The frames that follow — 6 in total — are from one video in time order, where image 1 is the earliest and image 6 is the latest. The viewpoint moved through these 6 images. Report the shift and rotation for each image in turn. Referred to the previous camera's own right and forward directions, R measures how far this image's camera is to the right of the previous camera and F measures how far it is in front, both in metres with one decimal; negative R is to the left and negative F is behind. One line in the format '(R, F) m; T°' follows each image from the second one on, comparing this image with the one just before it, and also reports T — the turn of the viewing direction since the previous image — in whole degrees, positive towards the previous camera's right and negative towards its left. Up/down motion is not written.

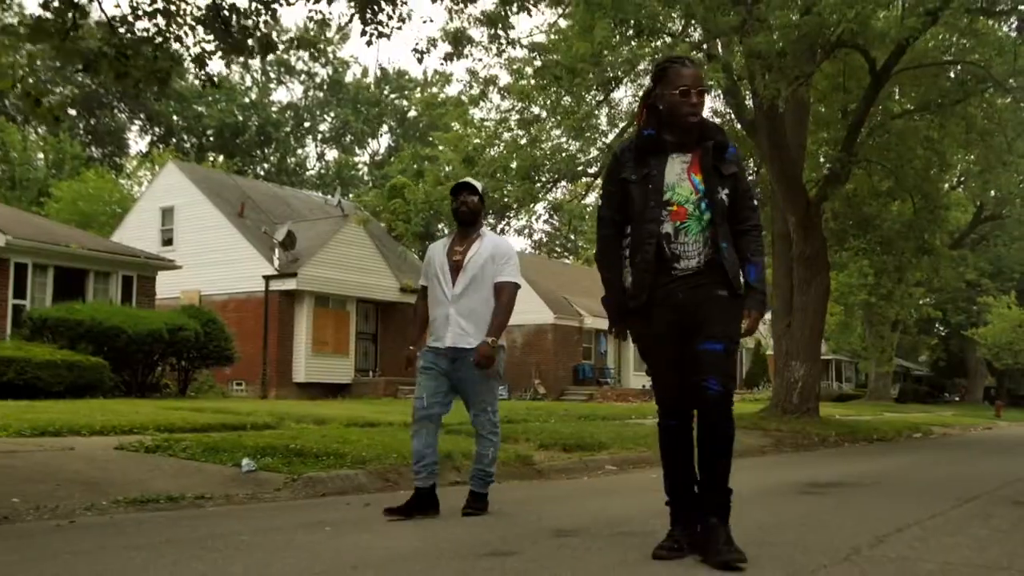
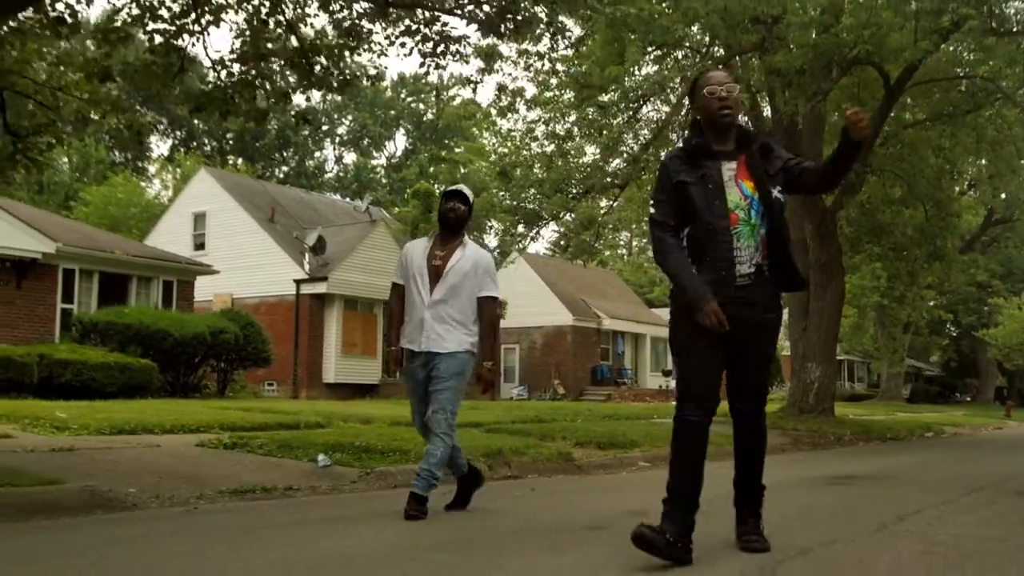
(-0.3, -0.8) m; -1°
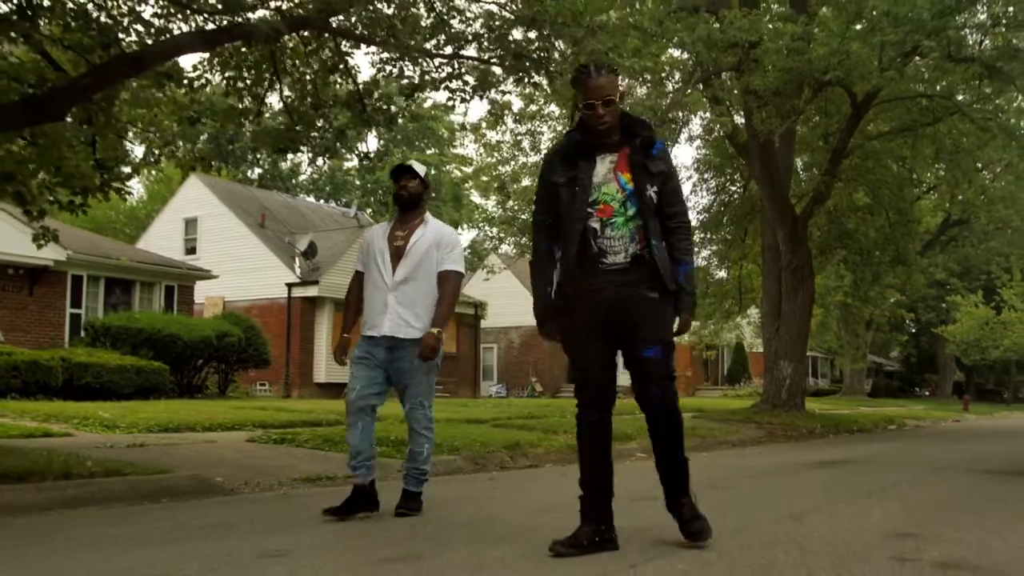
(-0.5, -1.2) m; +2°
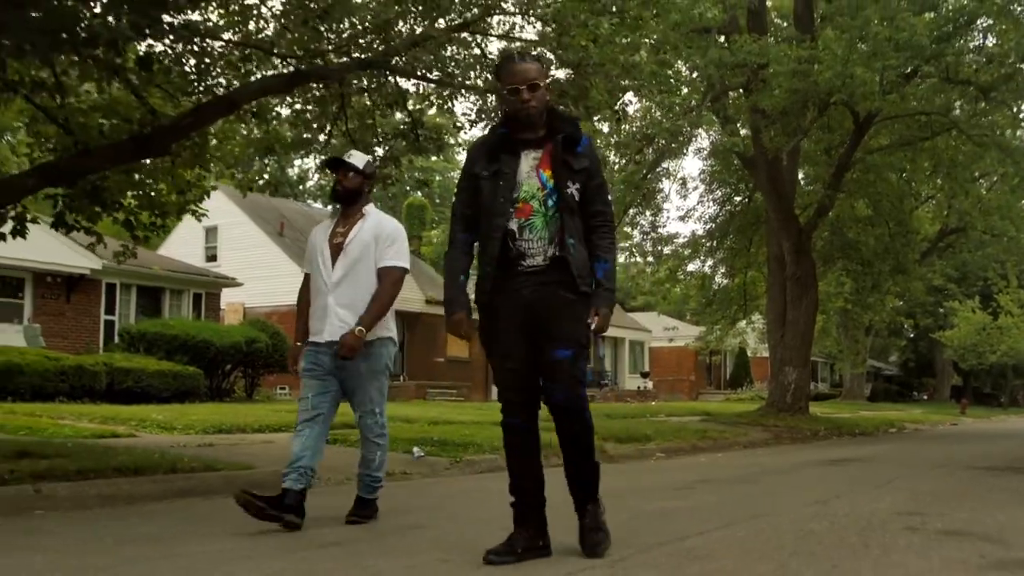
(-0.4, -0.9) m; 0°
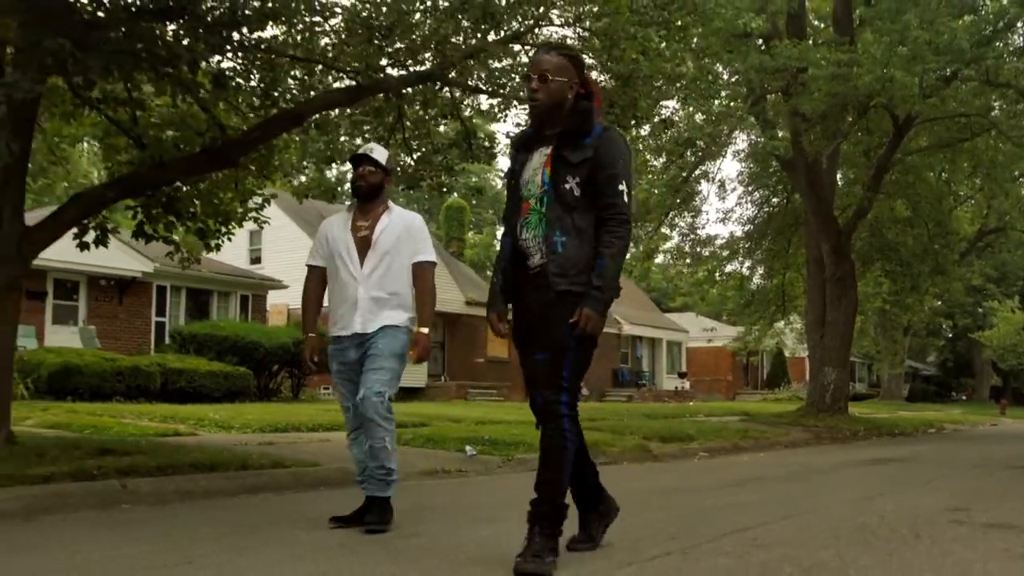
(-0.2, -0.3) m; -2°
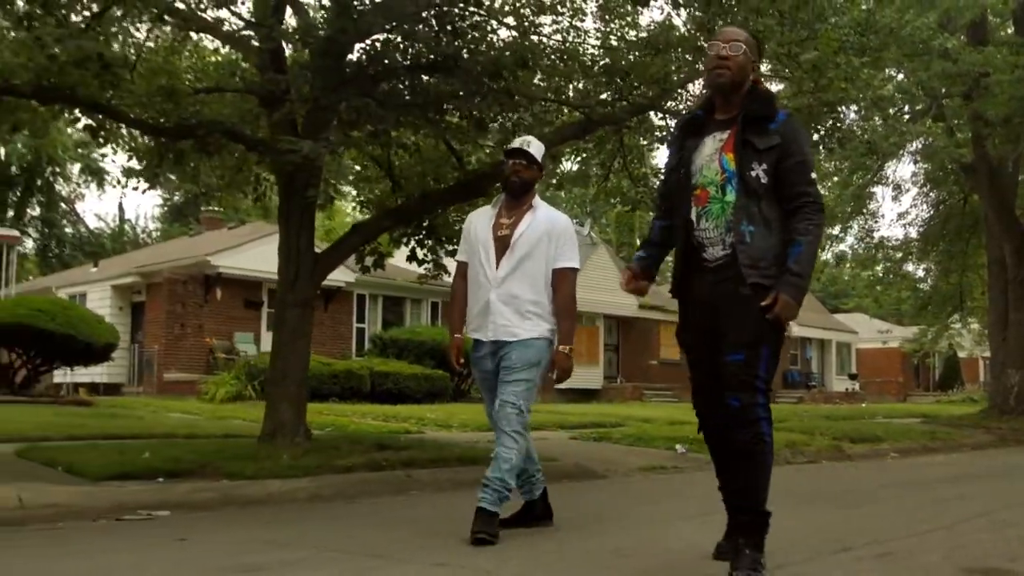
(-0.6, -1.1) m; -8°
